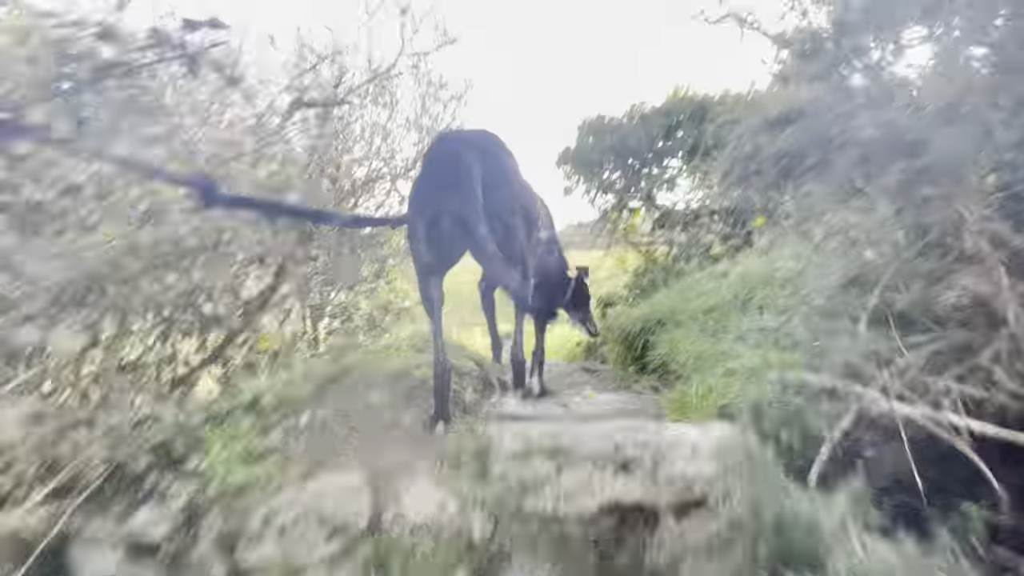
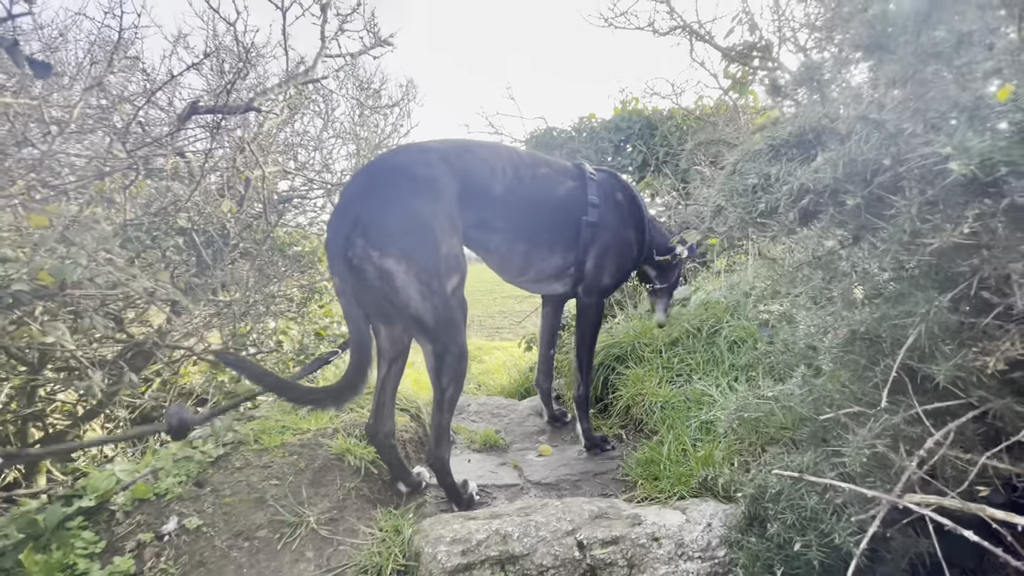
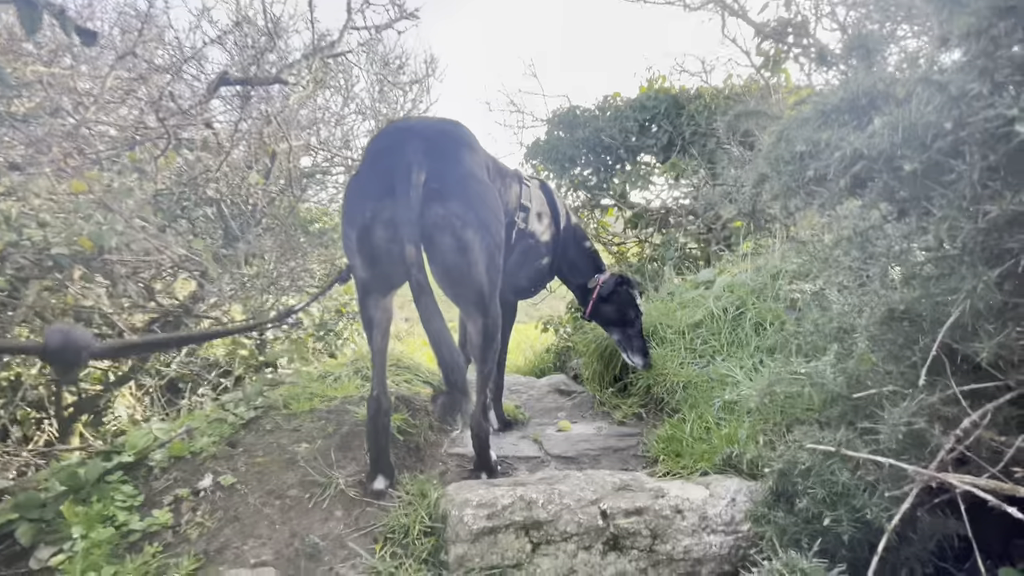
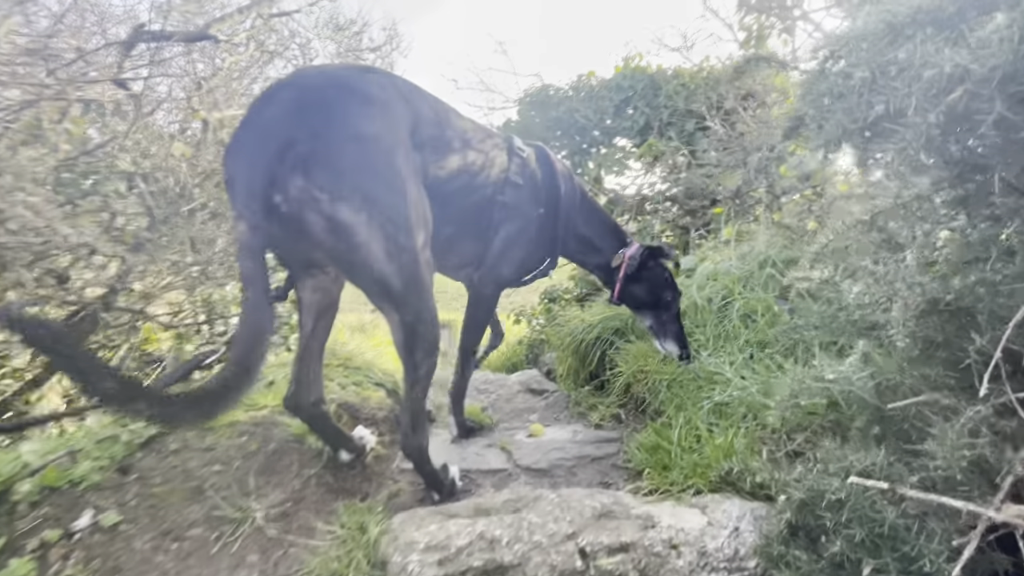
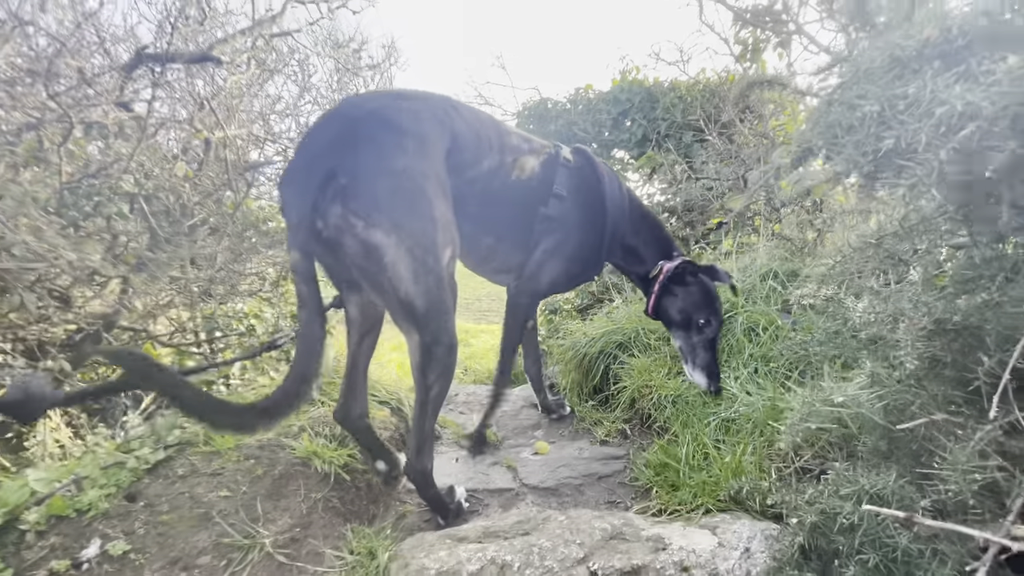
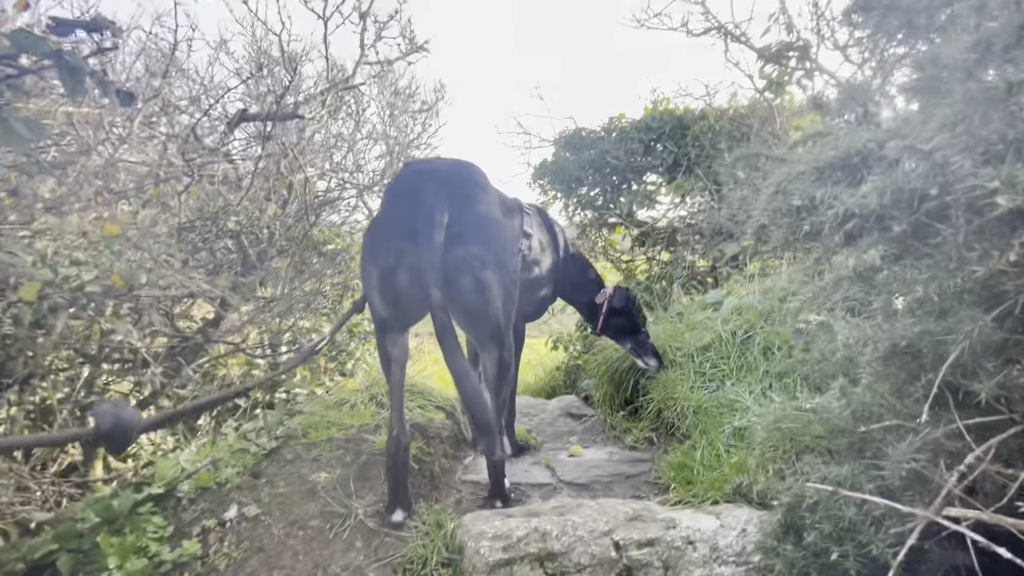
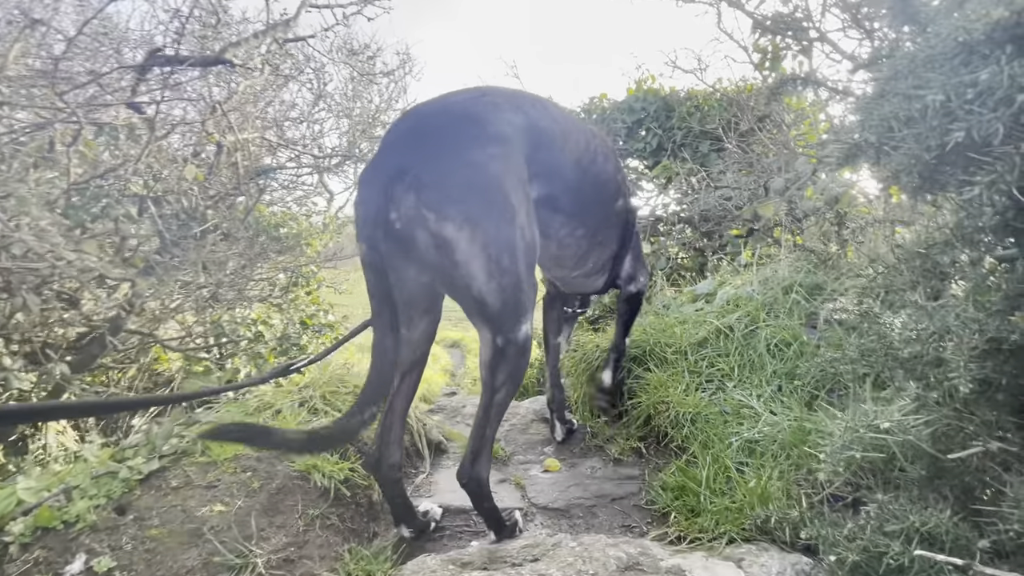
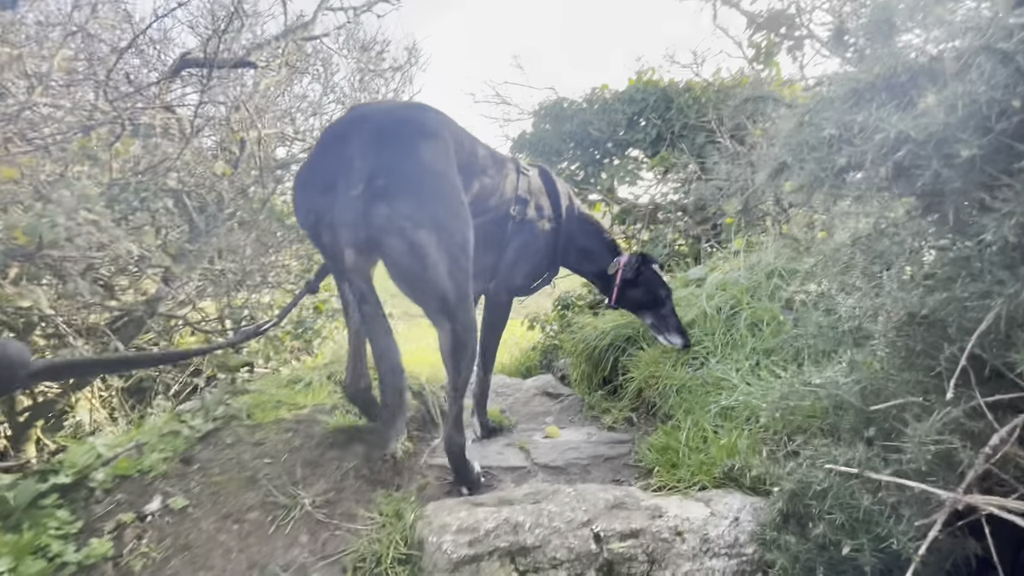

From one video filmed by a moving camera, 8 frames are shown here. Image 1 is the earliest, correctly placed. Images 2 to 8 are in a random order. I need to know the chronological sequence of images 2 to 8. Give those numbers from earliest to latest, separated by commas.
6, 3, 8, 4, 5, 2, 7
